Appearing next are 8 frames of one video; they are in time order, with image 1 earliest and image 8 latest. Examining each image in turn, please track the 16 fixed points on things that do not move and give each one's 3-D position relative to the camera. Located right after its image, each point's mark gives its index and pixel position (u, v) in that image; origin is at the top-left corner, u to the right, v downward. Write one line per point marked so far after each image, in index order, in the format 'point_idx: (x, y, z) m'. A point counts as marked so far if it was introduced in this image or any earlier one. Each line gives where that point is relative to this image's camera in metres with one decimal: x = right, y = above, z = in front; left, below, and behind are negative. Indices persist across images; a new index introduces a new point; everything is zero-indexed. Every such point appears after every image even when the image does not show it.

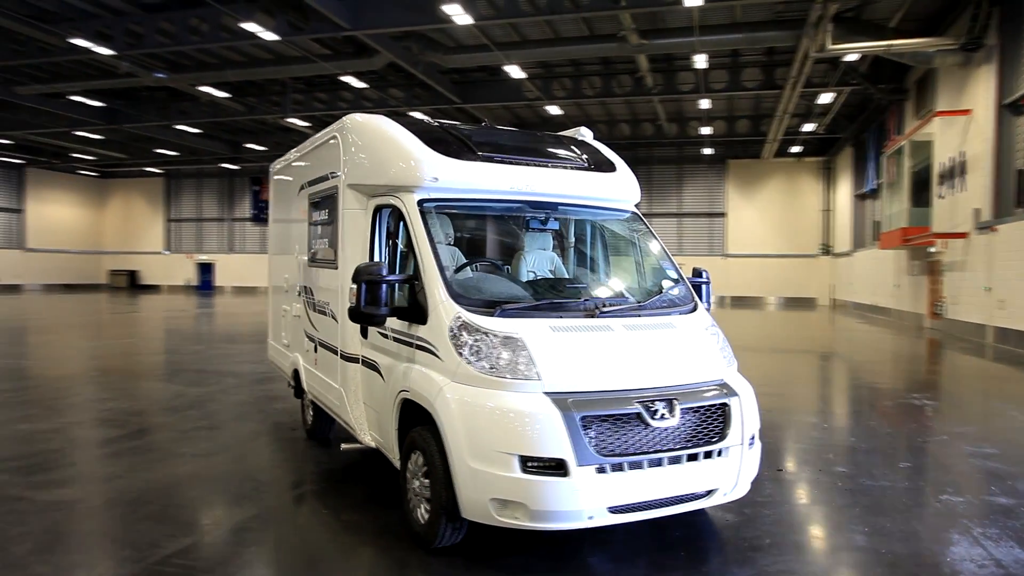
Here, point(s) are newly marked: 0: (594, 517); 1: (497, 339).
0: (+0.3, -0.8, +2.5) m
1: (-0.1, -0.2, +2.6) m
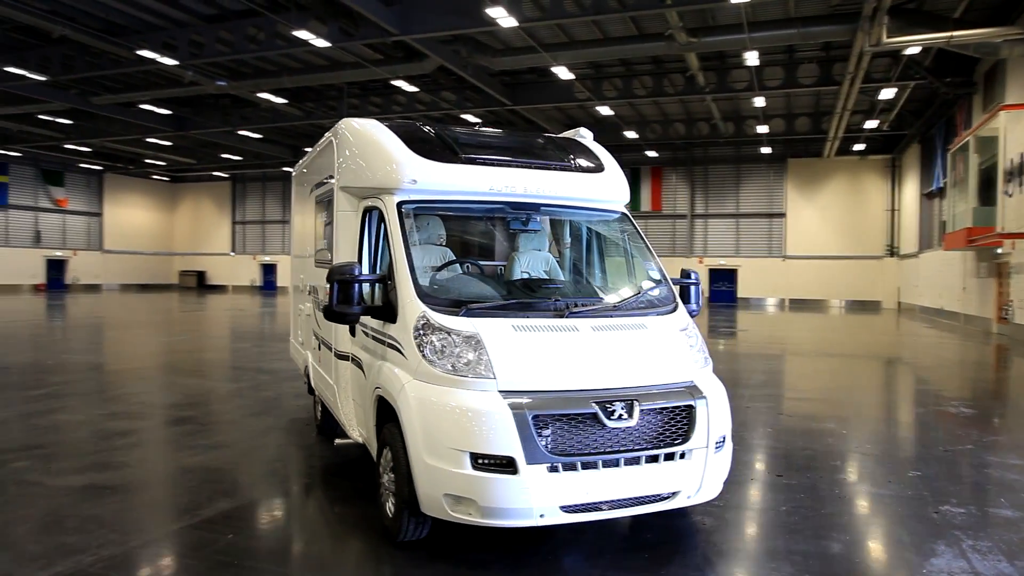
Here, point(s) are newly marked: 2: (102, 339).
0: (+0.1, -0.8, +2.5) m
1: (-0.2, -0.2, +2.7) m
2: (-7.6, -1.0, +13.5) m
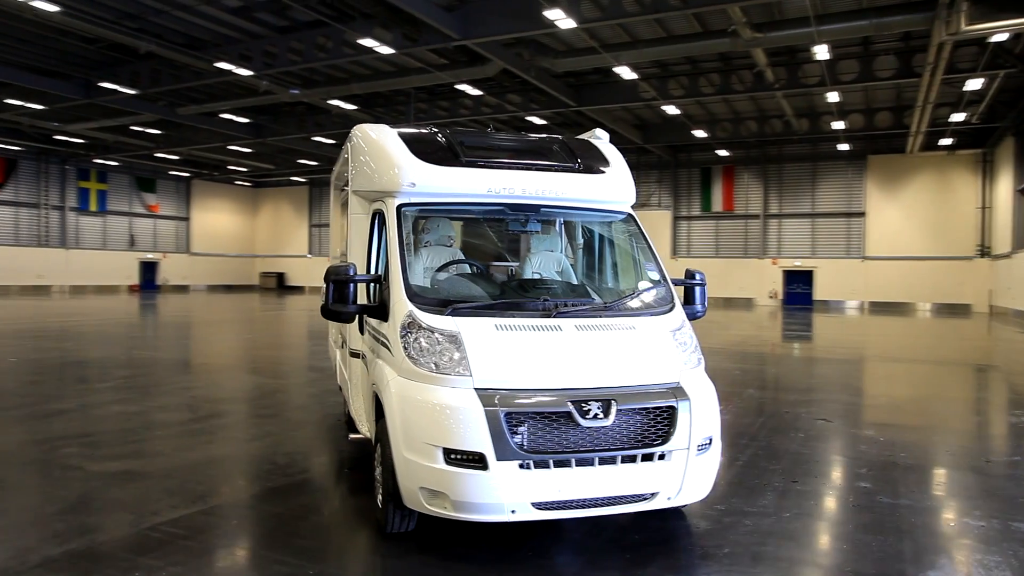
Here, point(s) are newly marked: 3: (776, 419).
0: (0.0, -0.8, +2.5) m
1: (-0.3, -0.2, +2.7) m
2: (-6.5, -1.0, +14.3) m
3: (+2.3, -1.1, +6.2) m
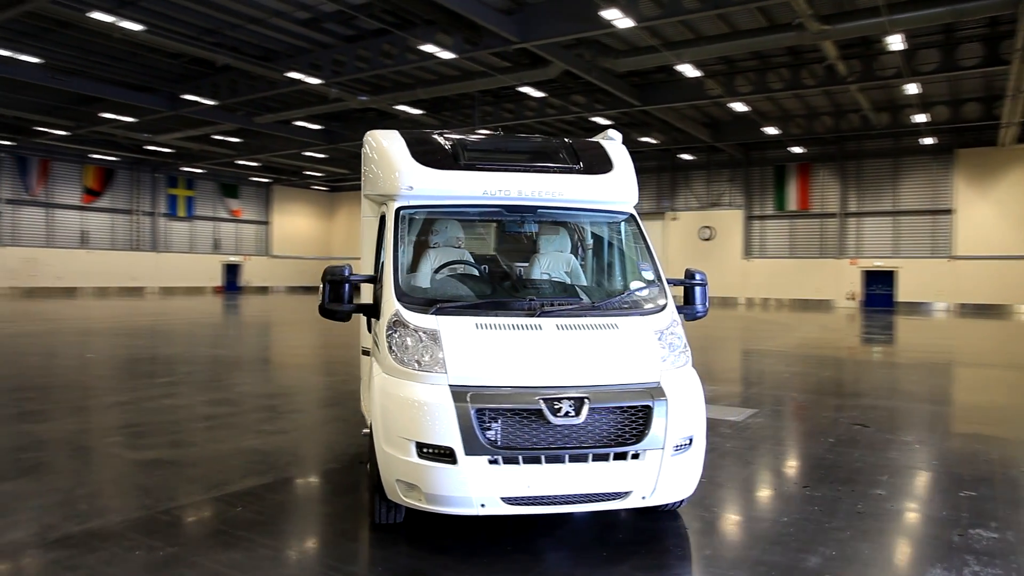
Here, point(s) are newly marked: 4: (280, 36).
0: (-0.1, -0.8, +2.6) m
1: (-0.4, -0.2, +2.8) m
2: (-5.4, -1.0, +14.9) m
3: (+2.5, -1.1, +6.0) m
4: (-5.4, +5.9, +16.8) m
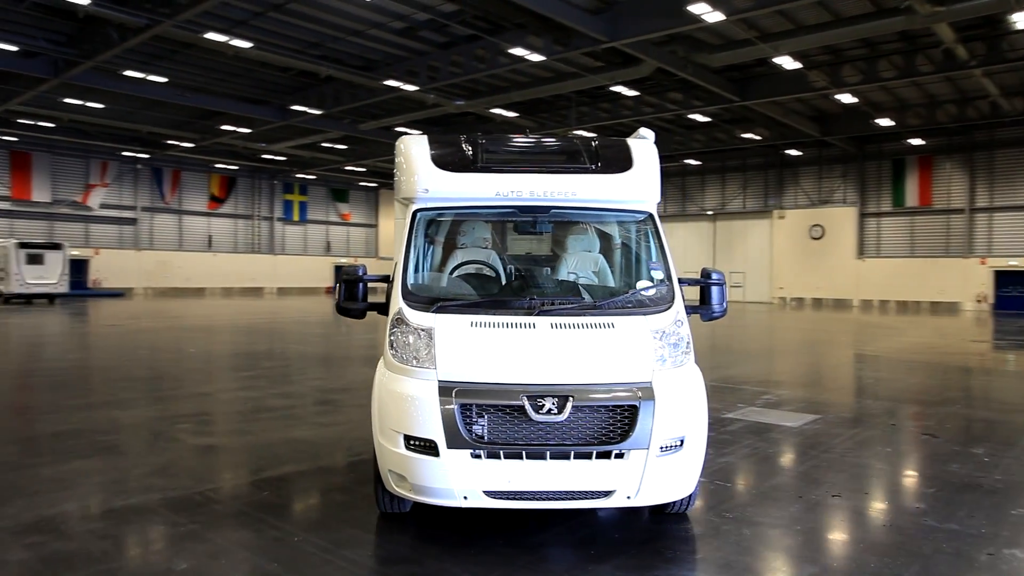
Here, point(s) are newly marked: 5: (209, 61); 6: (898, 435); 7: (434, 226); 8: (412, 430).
0: (-0.2, -0.8, +2.7) m
1: (-0.4, -0.2, +2.9) m
2: (-3.6, -1.0, +15.6) m
3: (+2.9, -1.1, +5.7) m
4: (-3.3, +5.9, +17.5) m
5: (-8.0, +6.0, +19.0) m
6: (+3.0, -1.1, +5.5) m
7: (-0.4, +0.3, +3.6) m
8: (-0.4, -0.5, +2.7) m
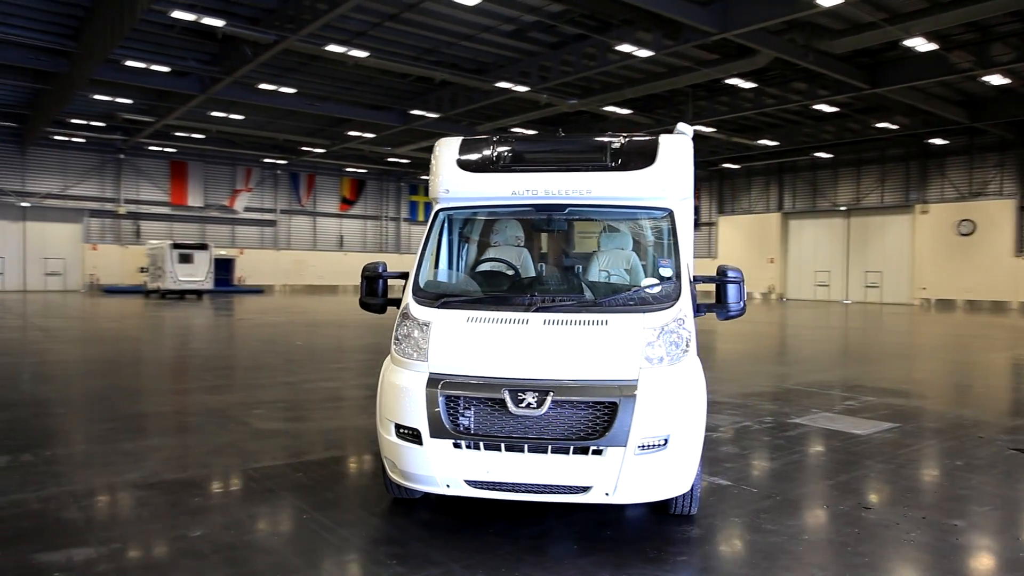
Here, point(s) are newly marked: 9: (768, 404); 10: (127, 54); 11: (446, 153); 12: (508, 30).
0: (-0.2, -0.8, +2.8) m
1: (-0.4, -0.2, +3.1) m
2: (-1.4, -0.9, +16.1) m
3: (+3.3, -1.1, +5.2) m
4: (-0.7, +5.9, +17.9) m
5: (-5.1, +6.1, +20.2) m
6: (+3.4, -1.1, +5.0) m
7: (-0.3, +0.3, +3.7) m
8: (-0.4, -0.5, +2.8) m
9: (+2.3, -1.0, +6.4) m
10: (-9.4, +5.8, +17.9) m
11: (-0.4, +0.7, +3.9) m
12: (-0.2, +5.9, +16.6) m
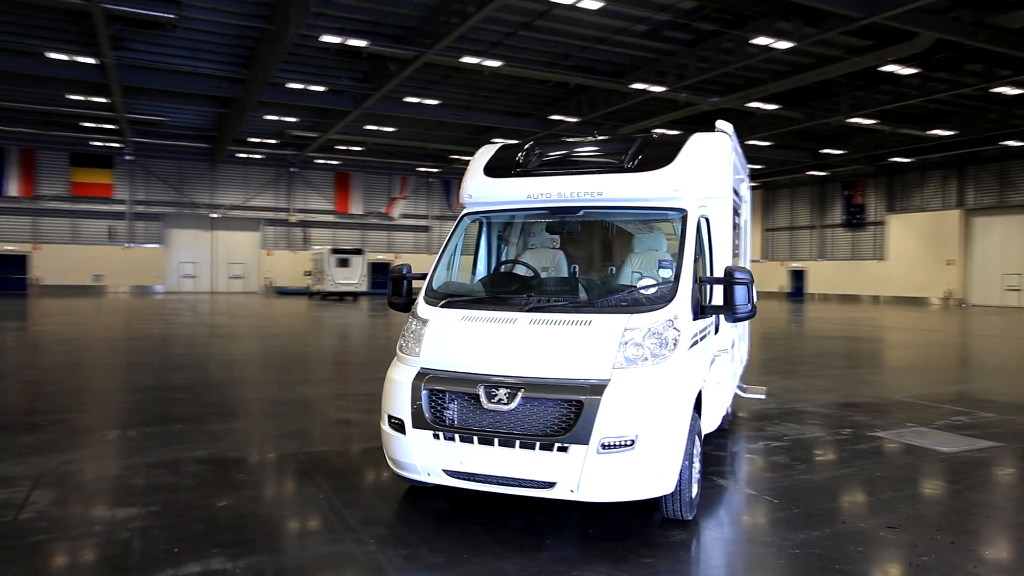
0: (-0.3, -0.8, +2.9) m
1: (-0.4, -0.2, +3.3) m
2: (+1.4, -1.0, +16.3) m
3: (+3.7, -1.1, +4.5) m
4: (+2.4, +5.9, +17.9) m
5: (-1.3, +6.0, +21.1) m
6: (+3.7, -1.2, +4.3) m
7: (-0.2, +0.3, +3.8) m
8: (-0.5, -0.5, +3.0) m
9: (+2.9, -1.1, +6.0) m
10: (-6.0, +5.8, +19.7) m
11: (-0.2, +0.7, +4.0) m
12: (+2.7, +5.9, +16.4) m
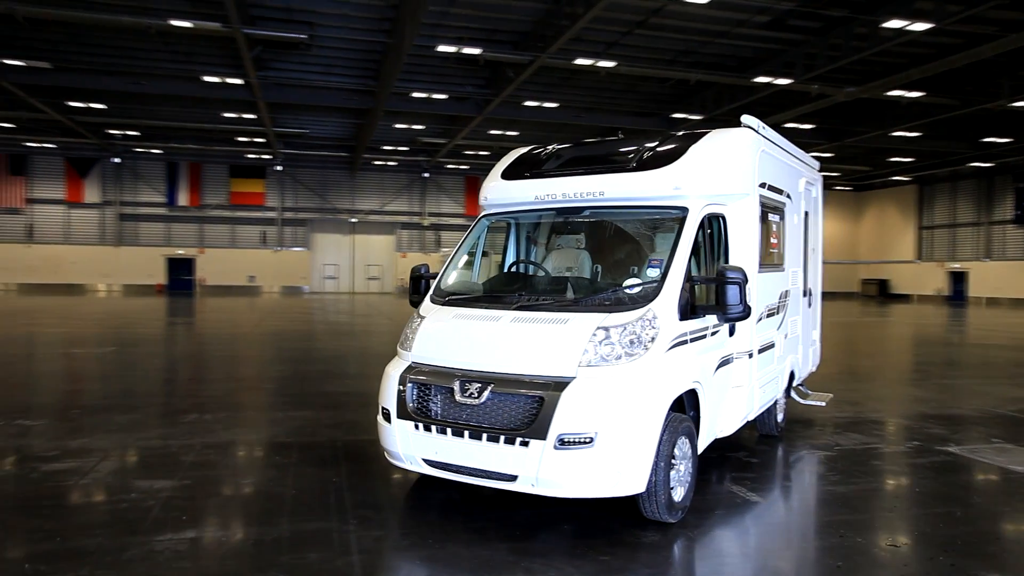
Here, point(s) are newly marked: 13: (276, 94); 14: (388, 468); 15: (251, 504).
0: (-0.4, -0.8, +3.1) m
1: (-0.4, -0.2, +3.5) m
2: (+3.7, -1.0, +15.9) m
3: (+3.8, -1.2, +3.9) m
4: (+5.1, +5.8, +17.3) m
5: (+2.1, +6.0, +21.1) m
6: (+3.8, -1.2, +3.7) m
7: (-0.1, +0.3, +4.0) m
8: (-0.6, -0.5, +3.2) m
9: (+3.3, -1.1, +5.5) m
10: (-2.9, +5.8, +20.7) m
11: (-0.1, +0.7, +4.2) m
12: (+5.1, +5.8, +15.8) m
13: (-6.6, +5.4, +19.9) m
14: (-0.7, -1.0, +4.1) m
15: (-1.2, -1.0, +3.4) m
